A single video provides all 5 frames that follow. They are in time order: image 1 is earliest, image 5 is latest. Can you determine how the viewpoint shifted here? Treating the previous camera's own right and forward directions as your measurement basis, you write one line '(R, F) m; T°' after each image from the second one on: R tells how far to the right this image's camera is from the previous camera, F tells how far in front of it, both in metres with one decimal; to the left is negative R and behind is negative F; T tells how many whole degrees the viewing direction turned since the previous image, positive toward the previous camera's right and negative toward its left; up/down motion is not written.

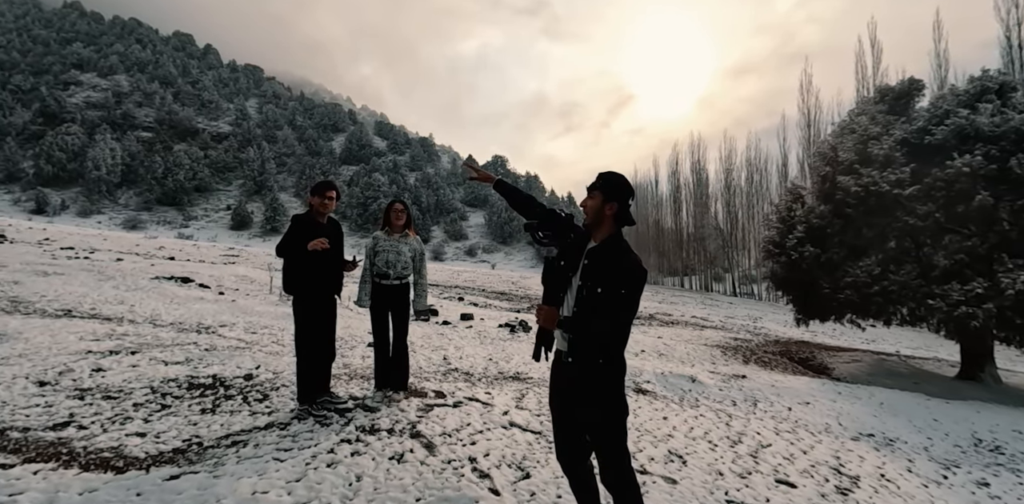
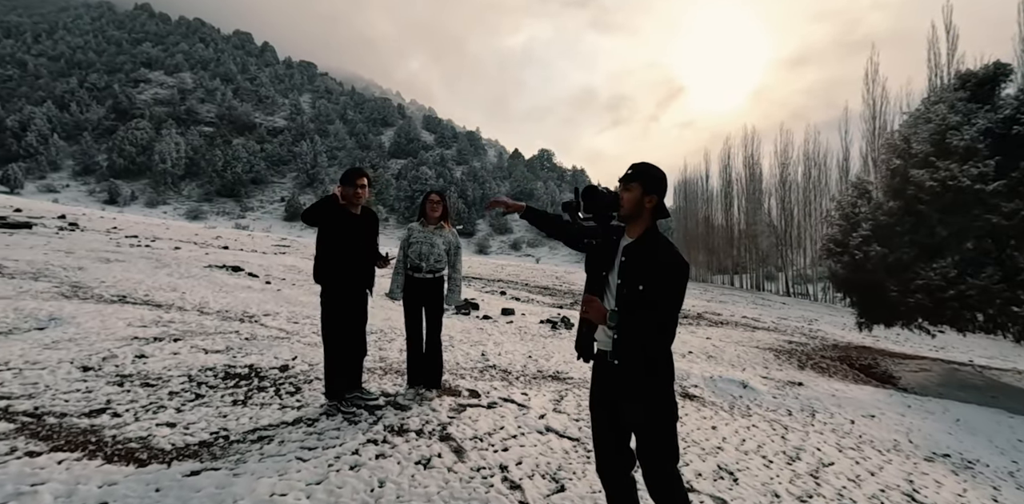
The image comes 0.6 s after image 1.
(0.0, +0.3) m; -5°
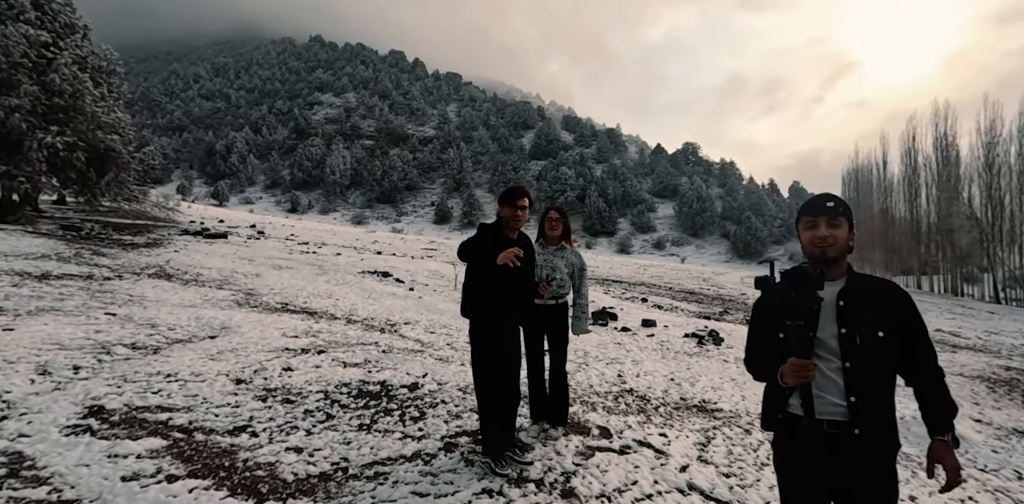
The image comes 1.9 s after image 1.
(0.0, +0.6) m; -15°
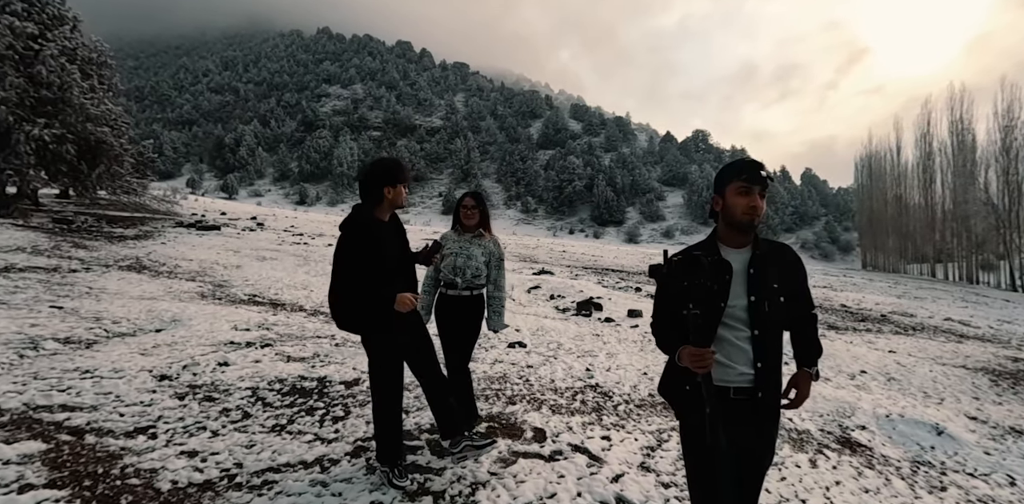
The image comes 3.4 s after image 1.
(+0.8, +0.4) m; -1°
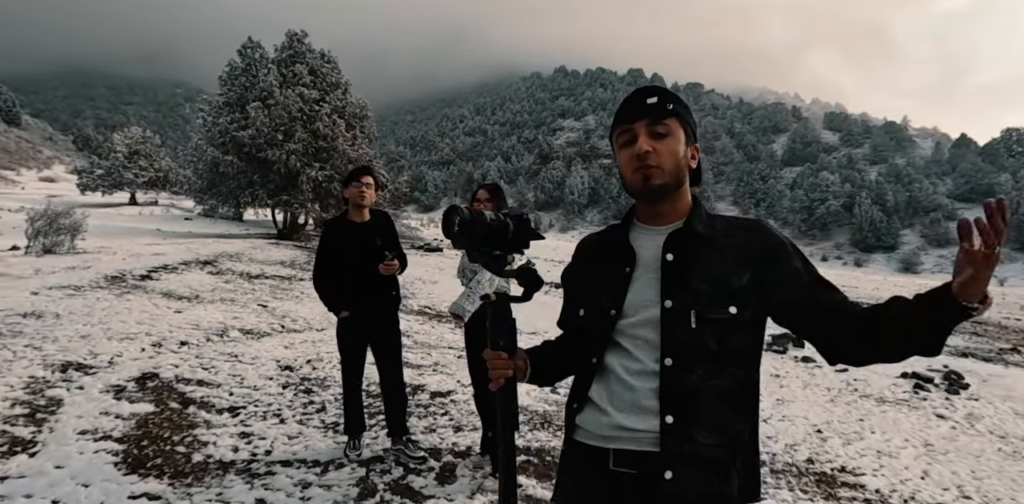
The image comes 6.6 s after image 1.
(+1.3, +0.9) m; -26°
